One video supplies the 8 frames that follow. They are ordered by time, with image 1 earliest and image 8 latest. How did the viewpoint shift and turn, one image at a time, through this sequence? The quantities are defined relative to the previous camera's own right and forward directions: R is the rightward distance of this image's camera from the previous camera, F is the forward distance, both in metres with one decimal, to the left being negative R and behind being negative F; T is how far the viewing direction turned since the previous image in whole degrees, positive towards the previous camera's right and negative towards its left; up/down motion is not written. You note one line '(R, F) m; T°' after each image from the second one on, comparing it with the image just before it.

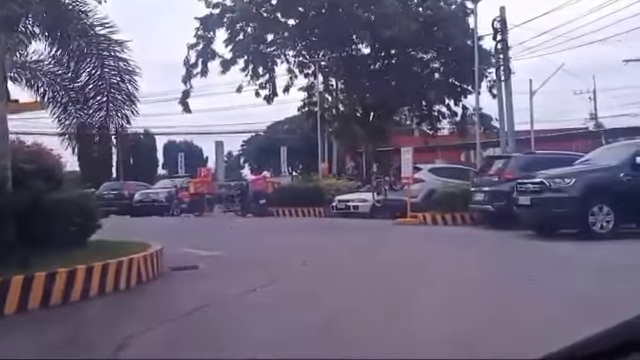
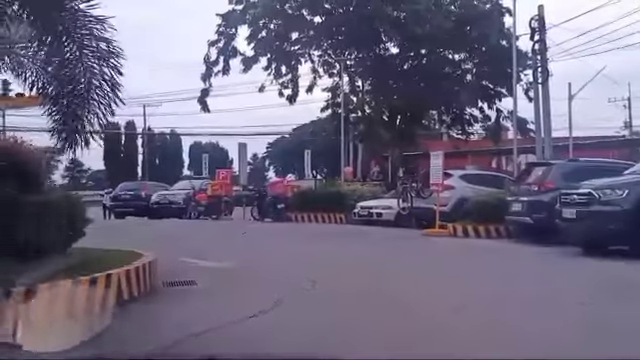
(+0.1, +1.1) m; -2°
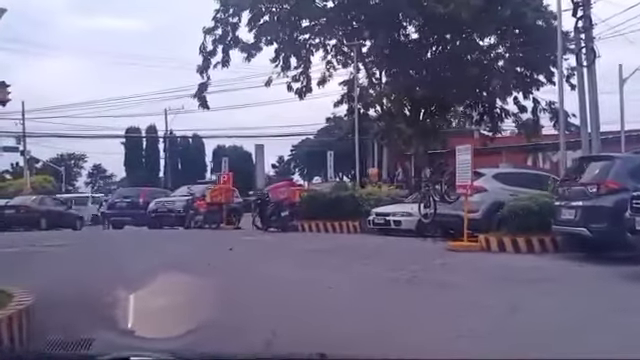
(+0.4, +2.7) m; -2°
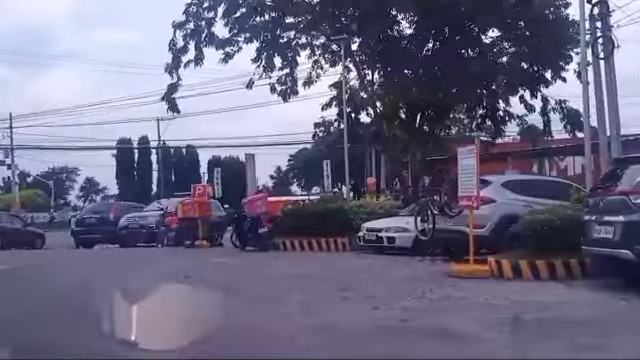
(+0.3, +2.1) m; 0°
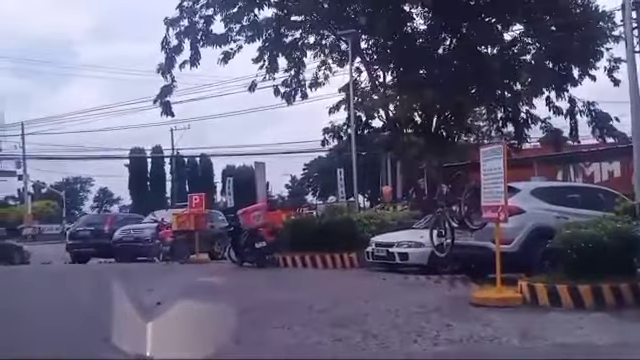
(+0.2, +1.5) m; -1°
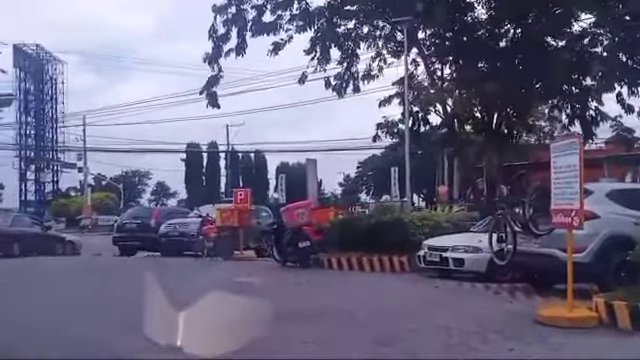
(+0.1, +1.0) m; -3°
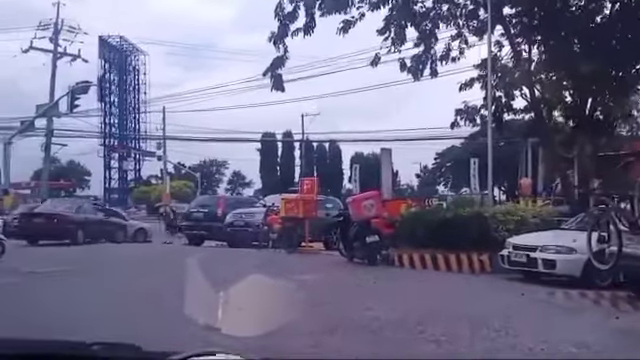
(+0.1, +1.2) m; -5°
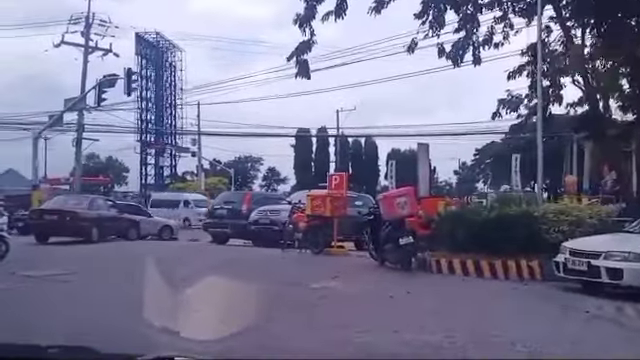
(+0.1, +1.3) m; -2°
